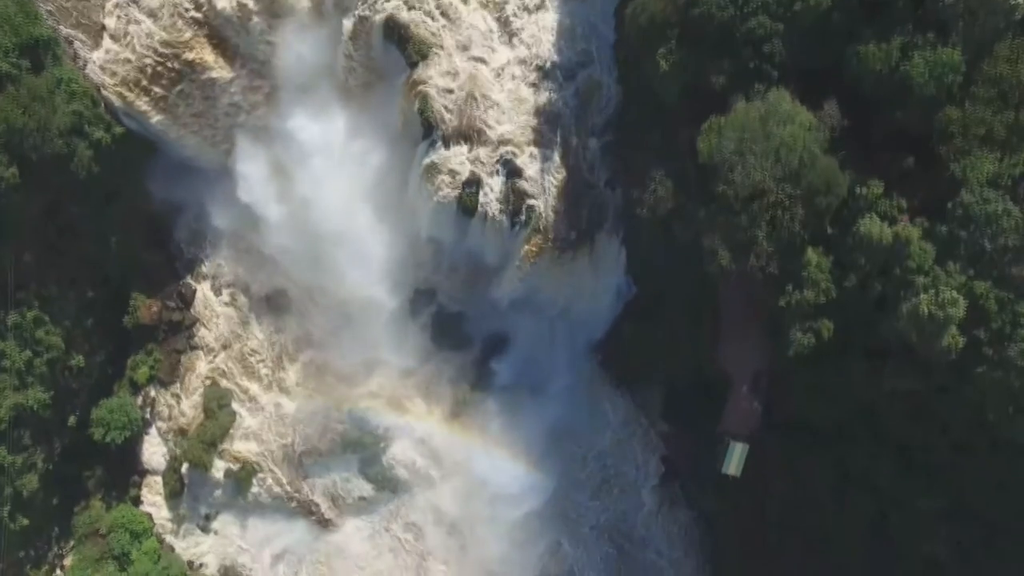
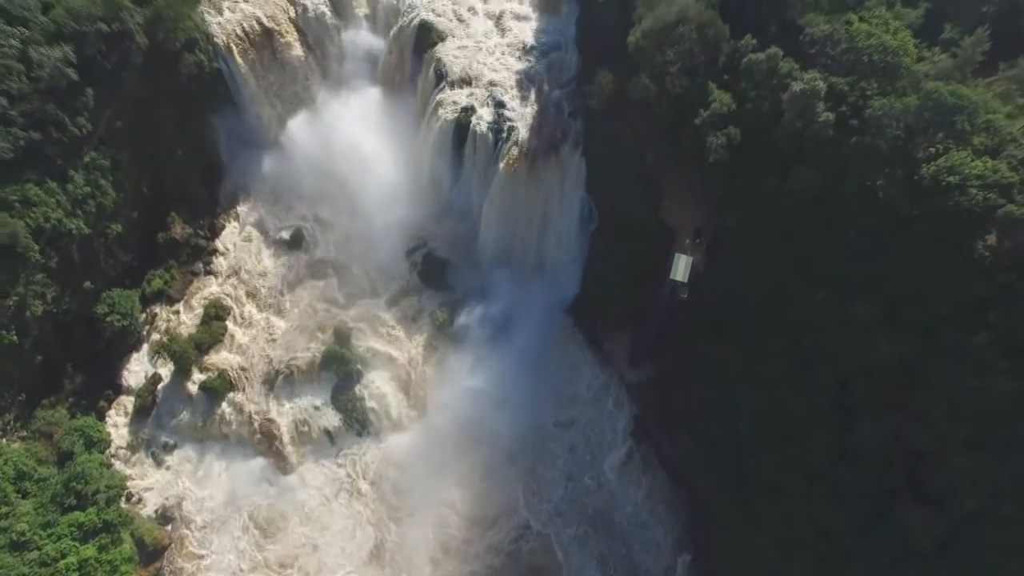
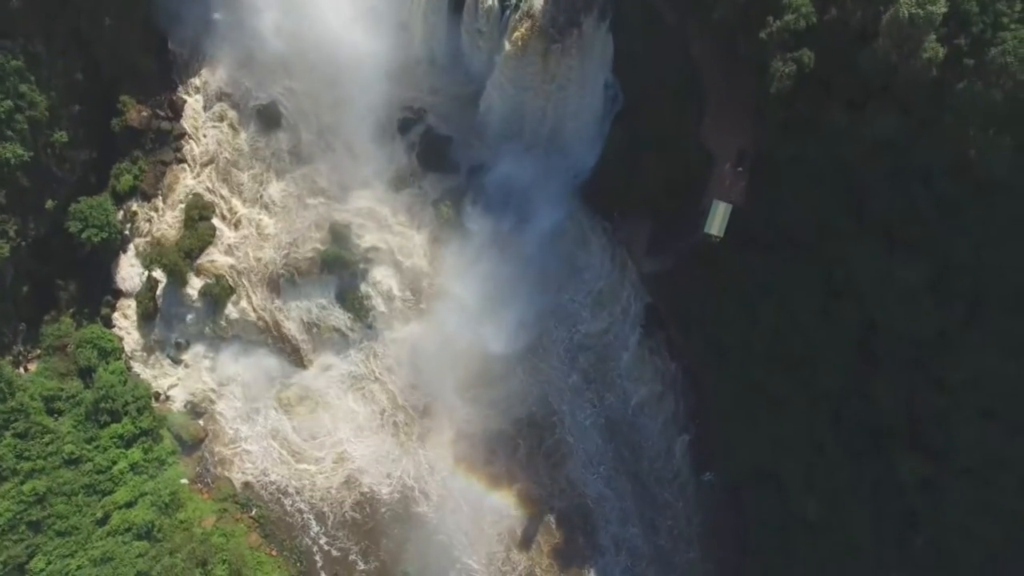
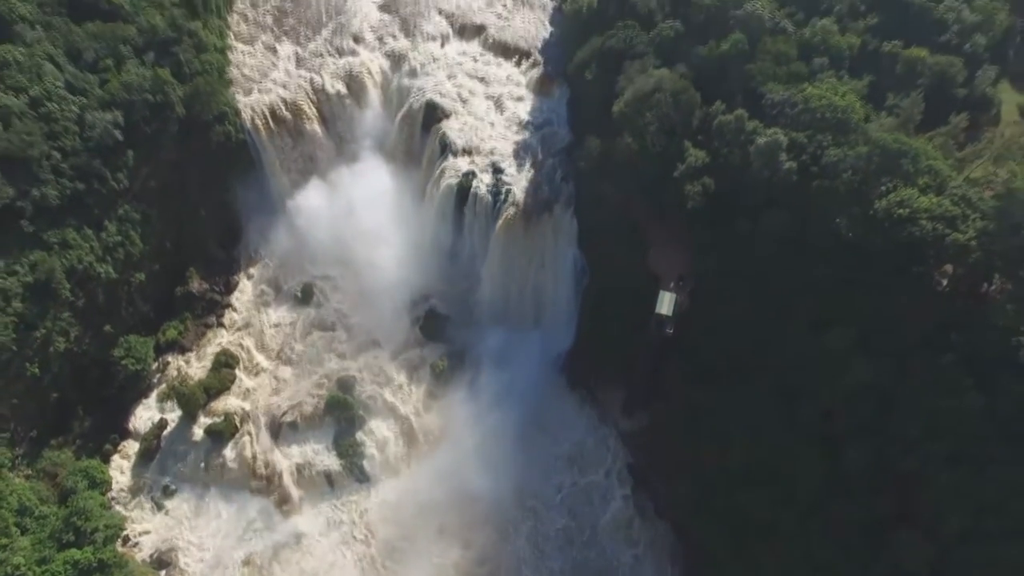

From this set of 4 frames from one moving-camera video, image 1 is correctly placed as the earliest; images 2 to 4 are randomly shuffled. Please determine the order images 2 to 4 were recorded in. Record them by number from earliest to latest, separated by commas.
3, 2, 4
